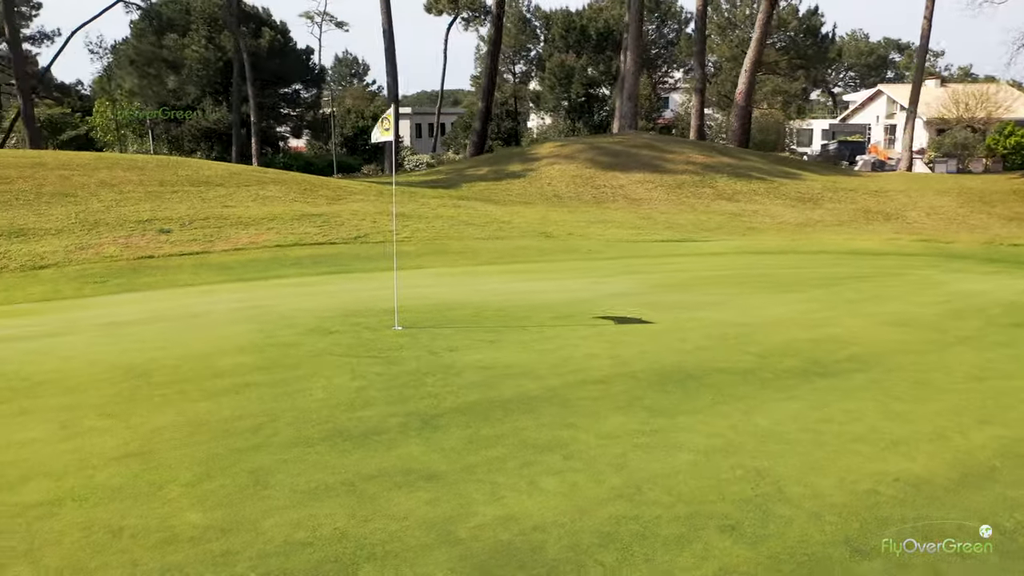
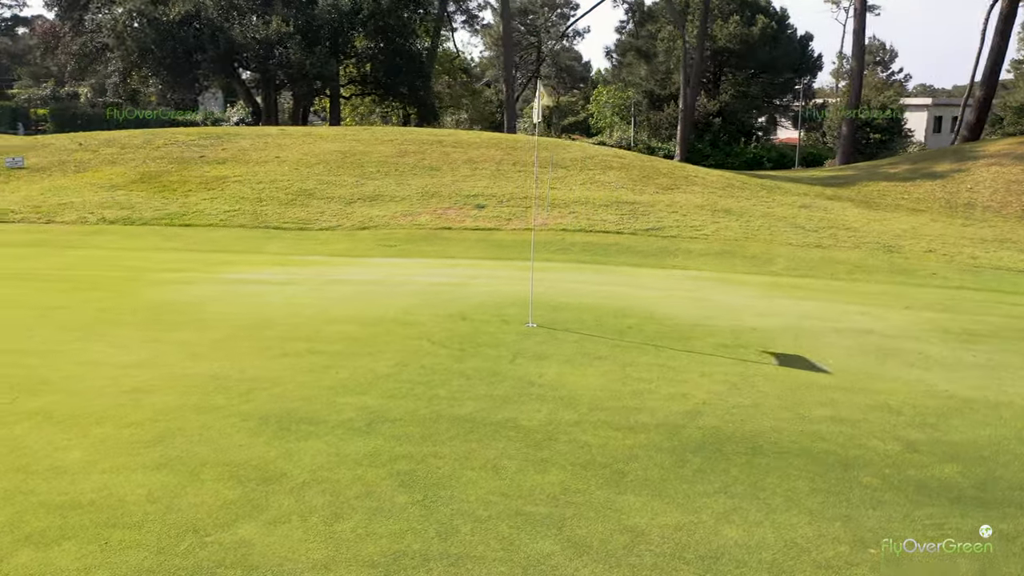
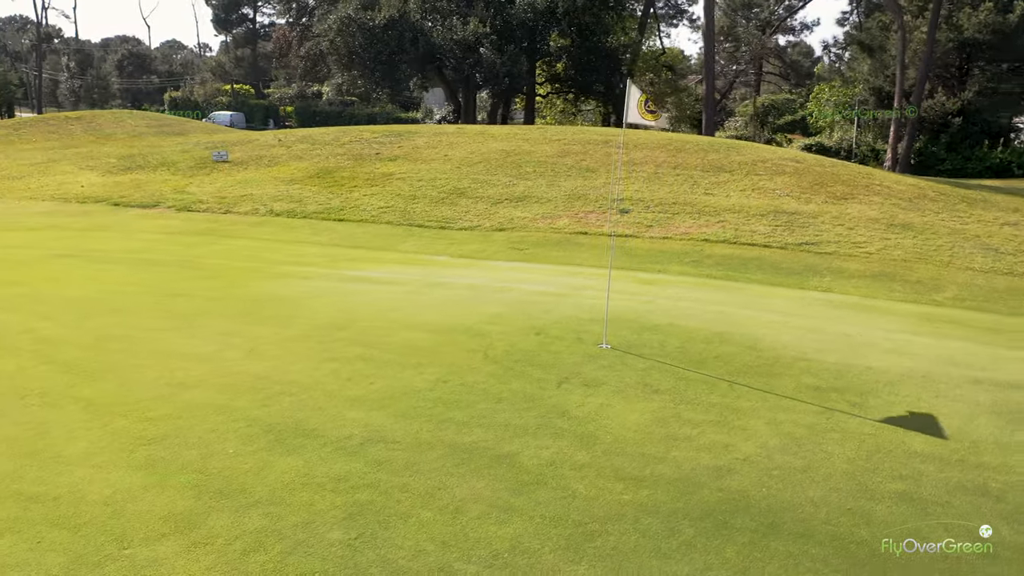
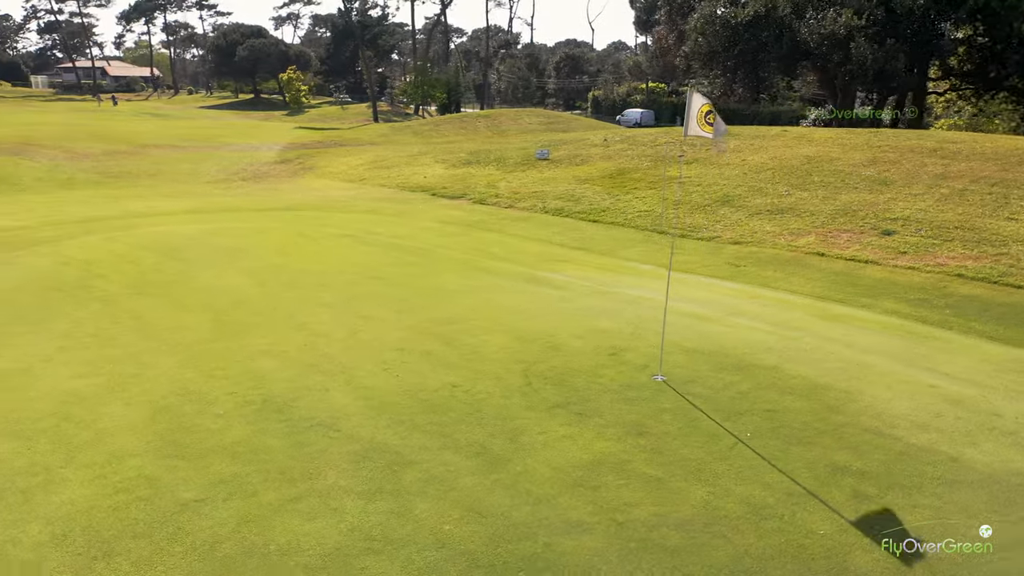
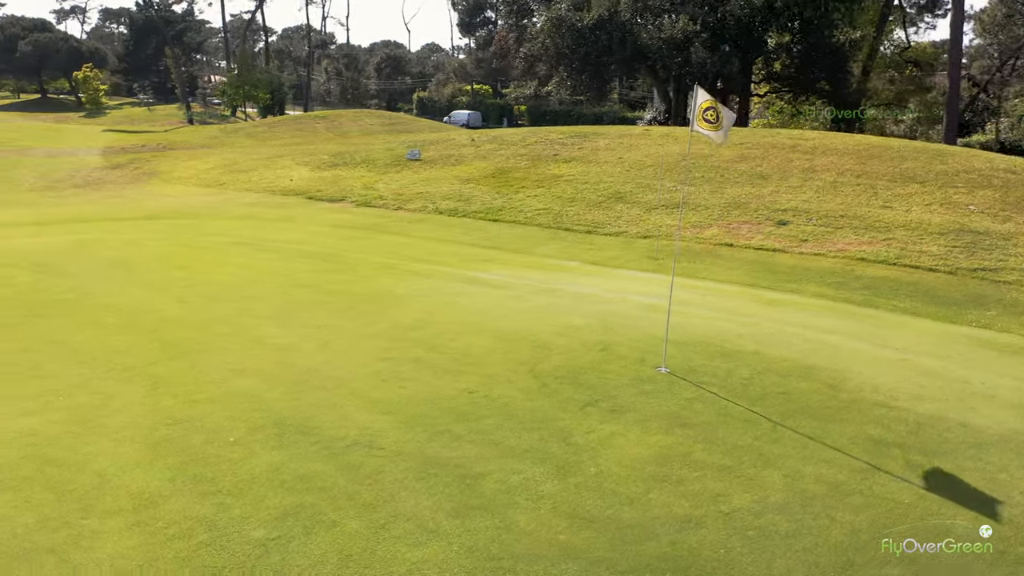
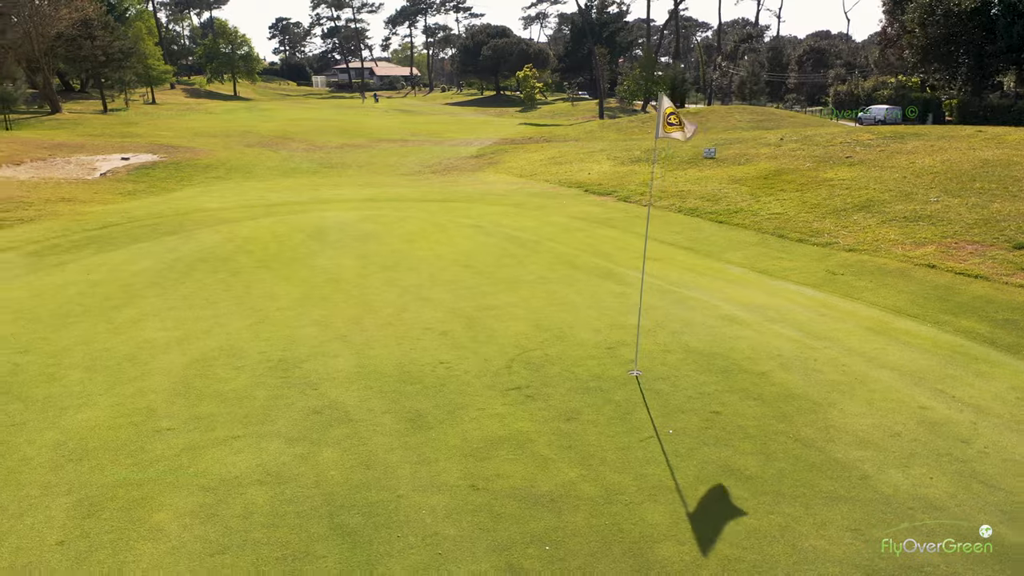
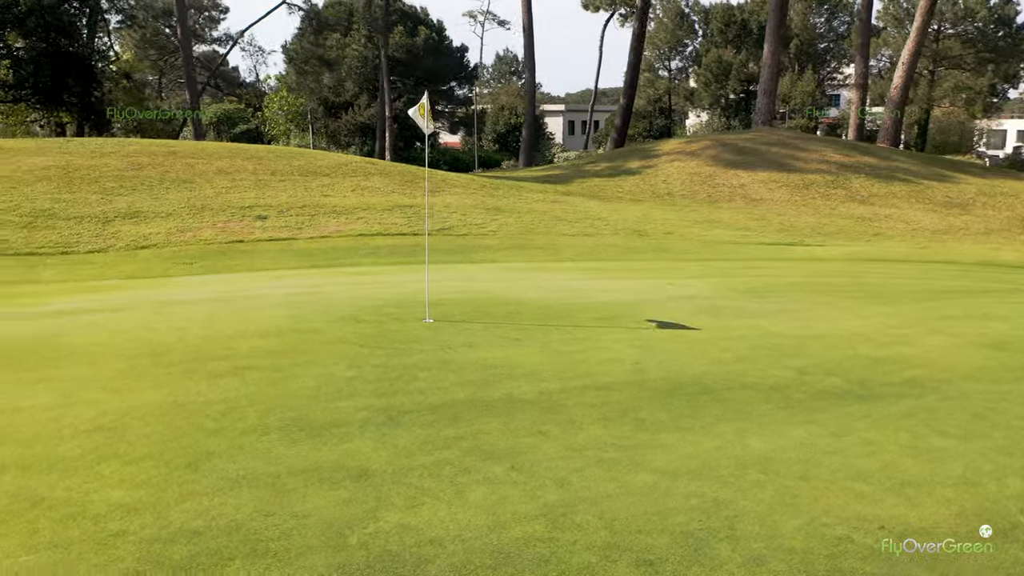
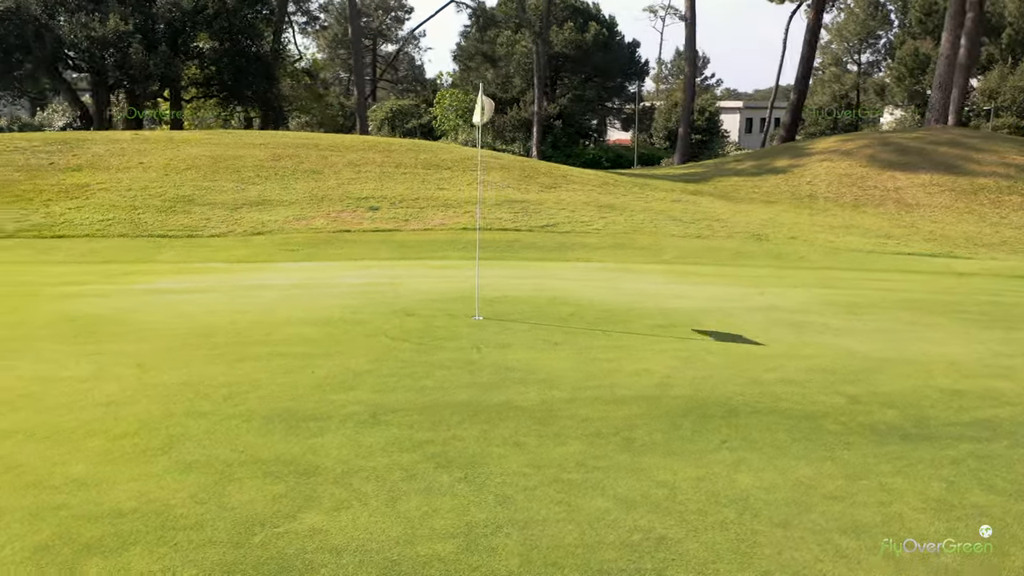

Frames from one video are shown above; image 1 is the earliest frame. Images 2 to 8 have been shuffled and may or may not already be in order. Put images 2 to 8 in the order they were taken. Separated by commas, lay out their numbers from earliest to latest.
7, 8, 2, 3, 5, 4, 6
